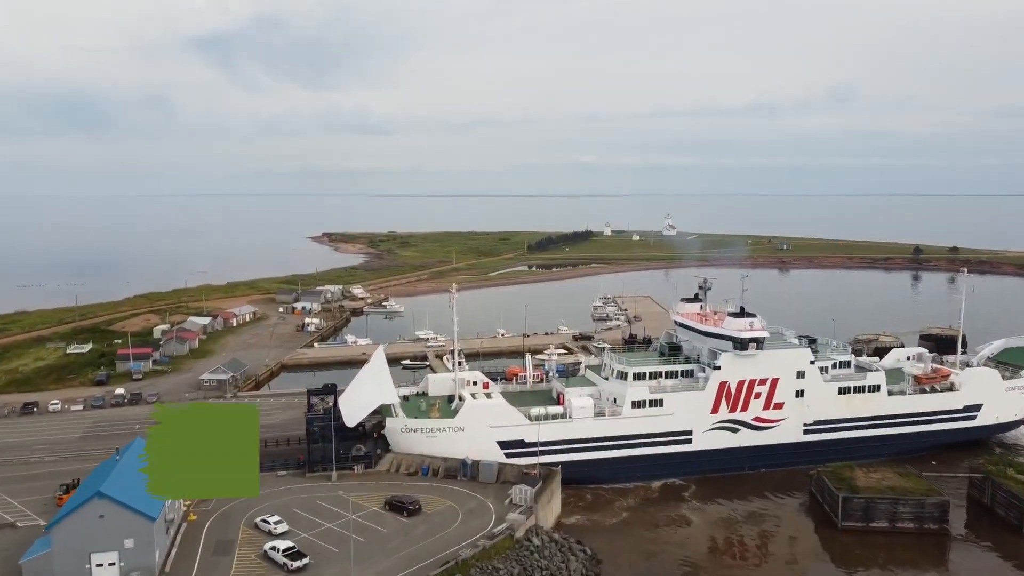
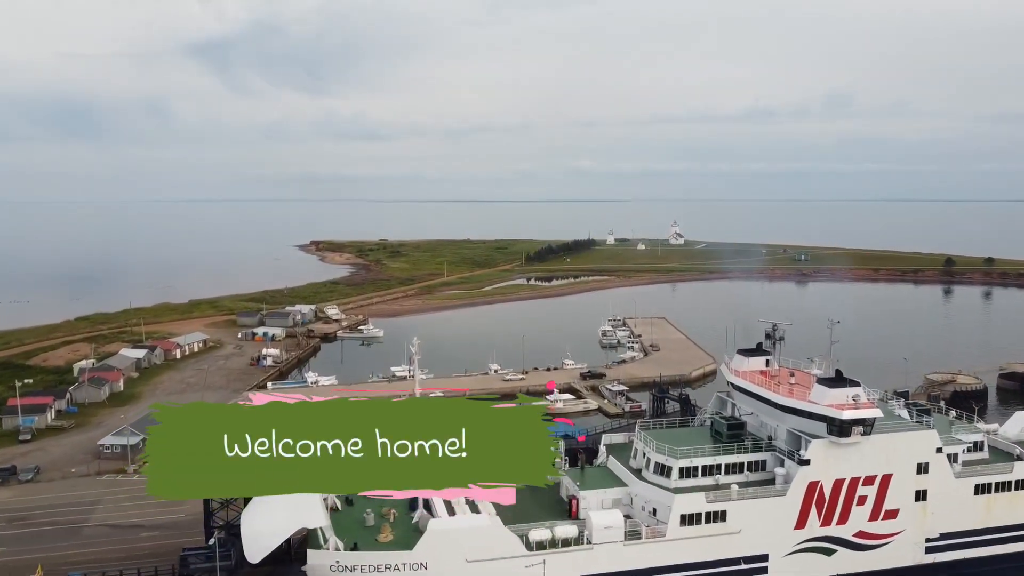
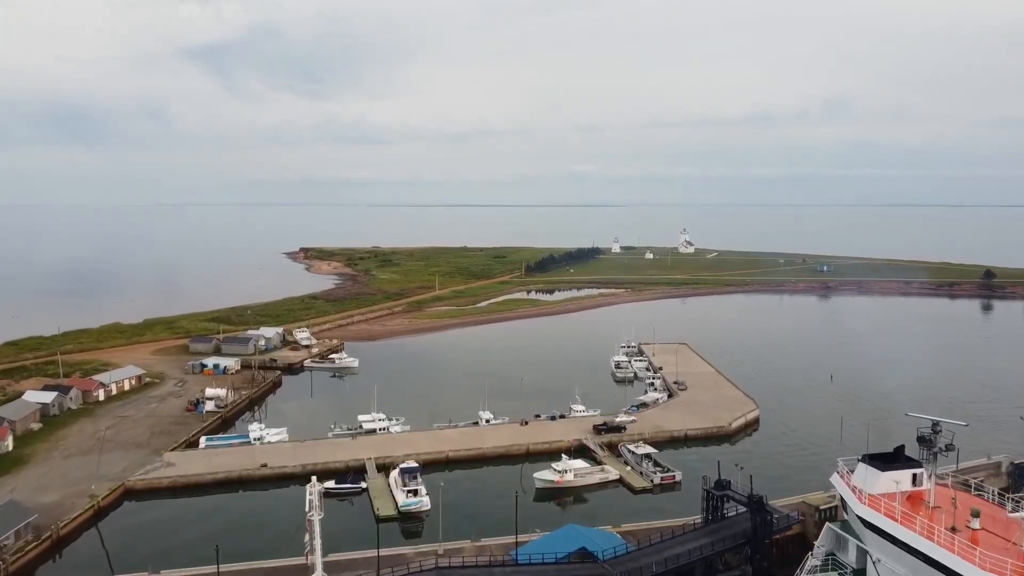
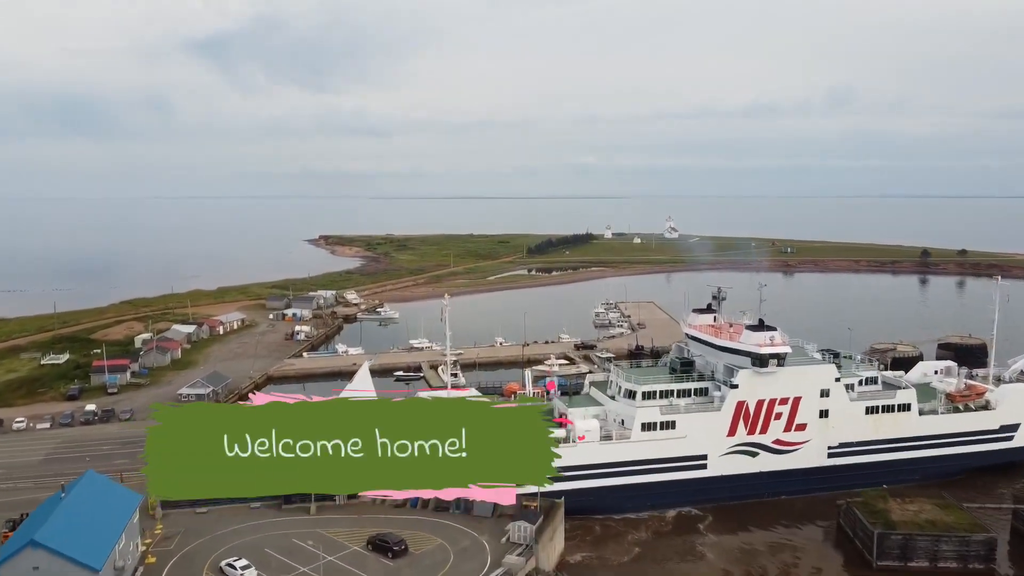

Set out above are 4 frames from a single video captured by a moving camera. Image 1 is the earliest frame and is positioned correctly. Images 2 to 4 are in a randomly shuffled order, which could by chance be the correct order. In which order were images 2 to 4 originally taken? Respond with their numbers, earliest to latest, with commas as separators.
4, 2, 3
